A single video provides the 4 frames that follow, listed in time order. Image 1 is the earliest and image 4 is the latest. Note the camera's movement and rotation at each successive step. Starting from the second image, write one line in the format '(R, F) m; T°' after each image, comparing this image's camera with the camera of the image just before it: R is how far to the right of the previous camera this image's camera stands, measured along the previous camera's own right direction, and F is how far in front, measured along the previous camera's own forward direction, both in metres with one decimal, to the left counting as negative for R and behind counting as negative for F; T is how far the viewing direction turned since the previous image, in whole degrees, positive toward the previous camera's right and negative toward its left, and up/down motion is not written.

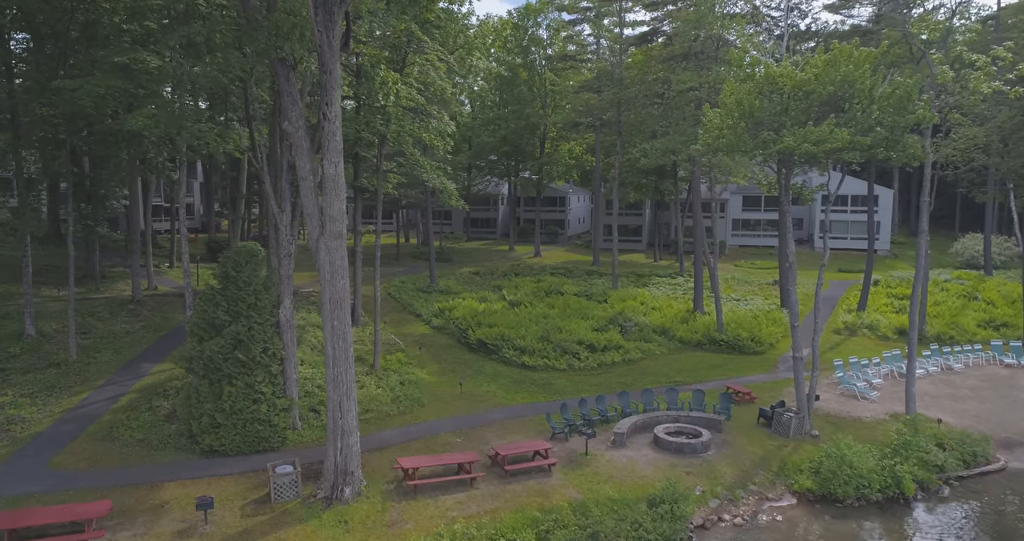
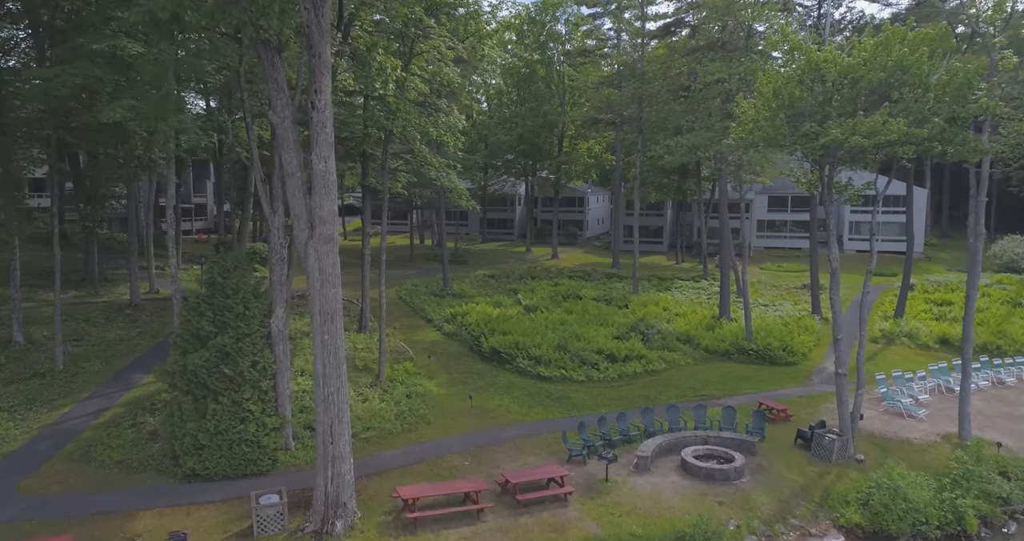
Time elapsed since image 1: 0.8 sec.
(+0.1, +1.3) m; -1°
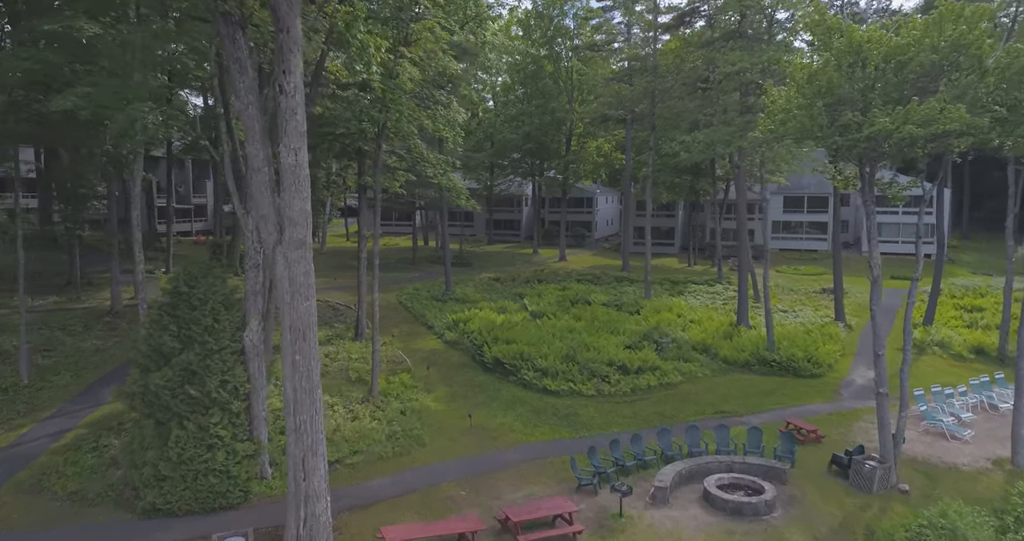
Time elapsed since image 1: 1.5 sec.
(+0.1, +1.4) m; -1°
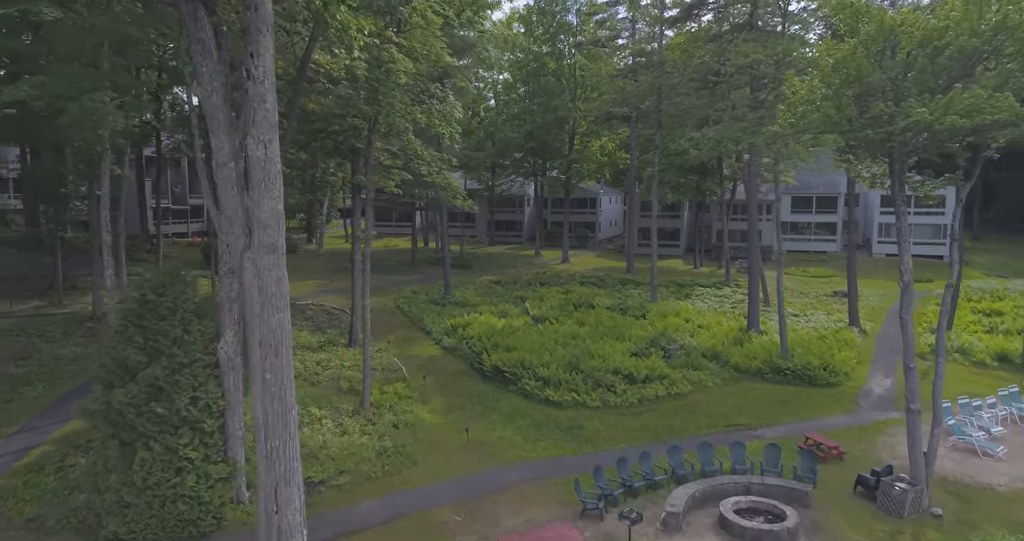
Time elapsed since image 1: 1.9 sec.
(+0.1, +1.0) m; 0°
